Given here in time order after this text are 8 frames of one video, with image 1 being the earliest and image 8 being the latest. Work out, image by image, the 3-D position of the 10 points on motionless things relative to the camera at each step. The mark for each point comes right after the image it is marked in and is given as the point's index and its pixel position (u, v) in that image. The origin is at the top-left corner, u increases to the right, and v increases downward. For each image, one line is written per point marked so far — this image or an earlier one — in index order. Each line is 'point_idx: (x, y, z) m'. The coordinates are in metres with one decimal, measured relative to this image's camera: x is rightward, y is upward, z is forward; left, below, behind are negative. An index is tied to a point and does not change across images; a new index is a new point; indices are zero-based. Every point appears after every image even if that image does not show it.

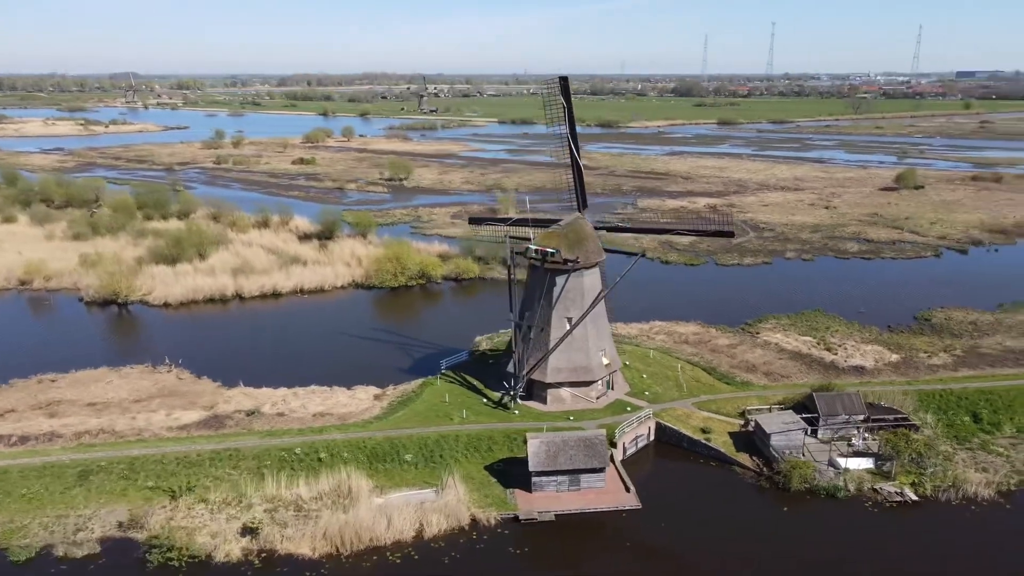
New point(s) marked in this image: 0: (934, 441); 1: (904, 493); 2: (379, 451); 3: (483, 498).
0: (+10.1, -3.6, +17.0) m
1: (+8.6, -4.5, +15.5) m
2: (-3.0, -3.7, +16.5) m
3: (-0.5, -4.4, +15.2) m
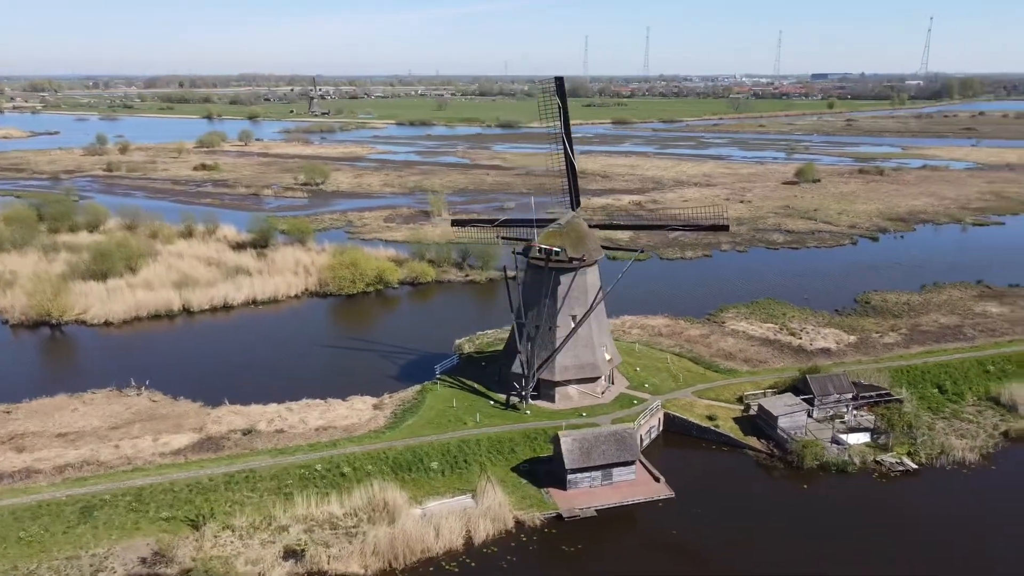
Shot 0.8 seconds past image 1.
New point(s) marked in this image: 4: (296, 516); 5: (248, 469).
0: (+10.5, -3.2, +18.5) m
1: (+9.3, -4.1, +16.8) m
2: (-2.4, -3.9, +16.1) m
3: (+0.3, -4.4, +15.1) m
4: (-4.3, -4.6, +14.6) m
5: (-5.6, -3.9, +15.7) m
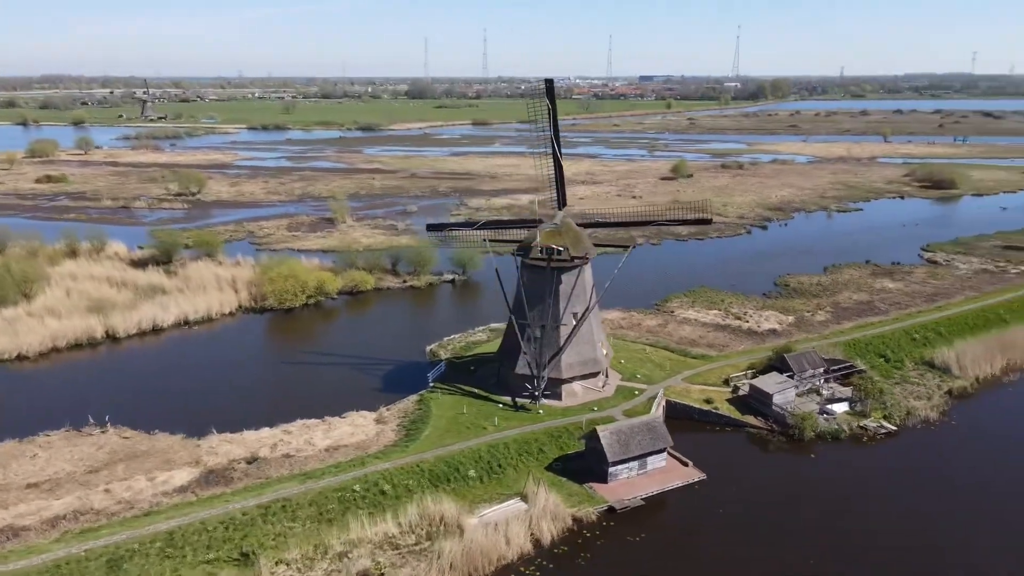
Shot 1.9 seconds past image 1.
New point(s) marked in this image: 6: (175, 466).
0: (+10.6, -2.6, +20.7) m
1: (+9.8, -3.6, +18.7) m
2: (-1.5, -4.0, +15.8) m
3: (+1.3, -4.4, +15.3) m
4: (-3.1, -4.8, +13.9) m
5: (-4.6, -4.2, +14.7) m
6: (-7.6, -4.1, +16.5) m
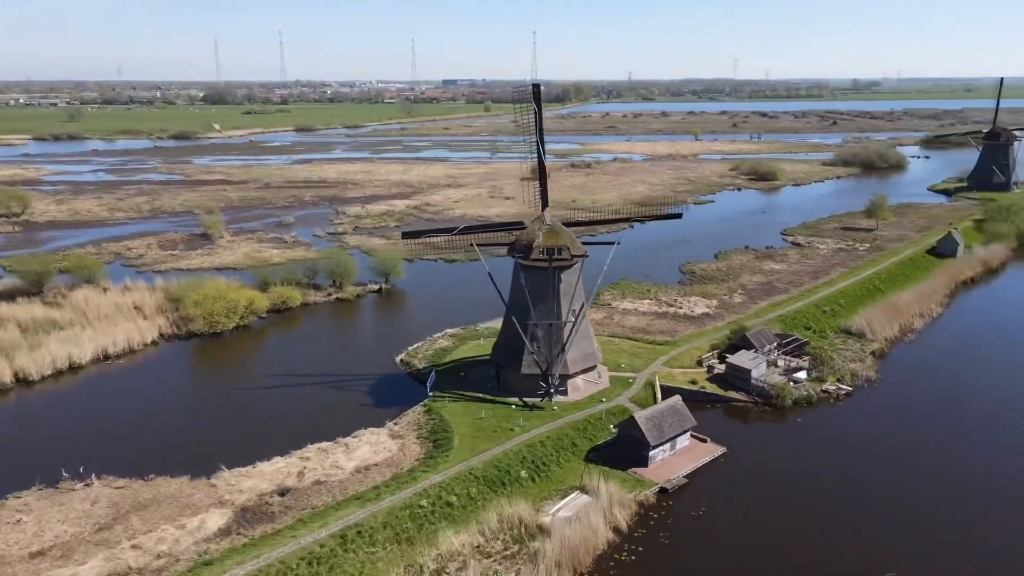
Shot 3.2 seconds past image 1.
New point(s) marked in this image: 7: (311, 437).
0: (+10.1, -2.0, +23.5) m
1: (+9.8, -3.0, +21.4) m
2: (-0.4, -4.1, +15.8) m
3: (+2.5, -4.3, +16.1) m
4: (-1.3, -5.0, +13.6) m
5: (-3.1, -4.6, +14.0) m
6: (-6.4, -4.6, +15.0) m
7: (-5.3, -3.9, +19.7) m
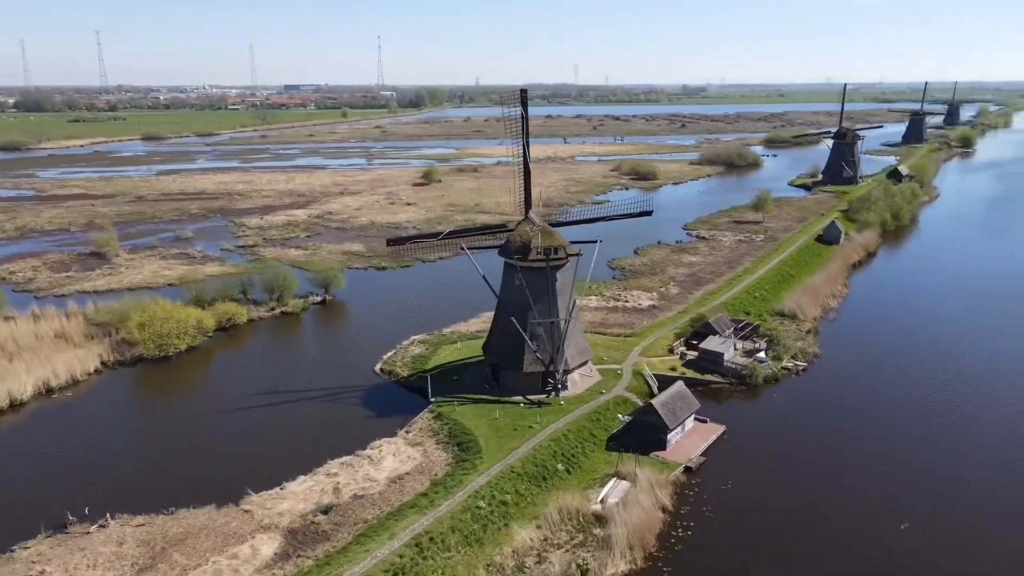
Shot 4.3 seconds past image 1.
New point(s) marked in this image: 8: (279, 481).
0: (+9.1, -1.5, +25.8) m
1: (+9.4, -2.5, +23.7) m
2: (+0.5, -4.1, +16.2) m
3: (+3.3, -4.2, +17.0) m
4: (+0.1, -5.1, +13.9) m
5: (-1.7, -4.7, +13.9) m
6: (-5.3, -4.9, +14.3) m
7: (-5.0, -4.2, +19.1) m
8: (-5.6, -4.7, +17.5) m
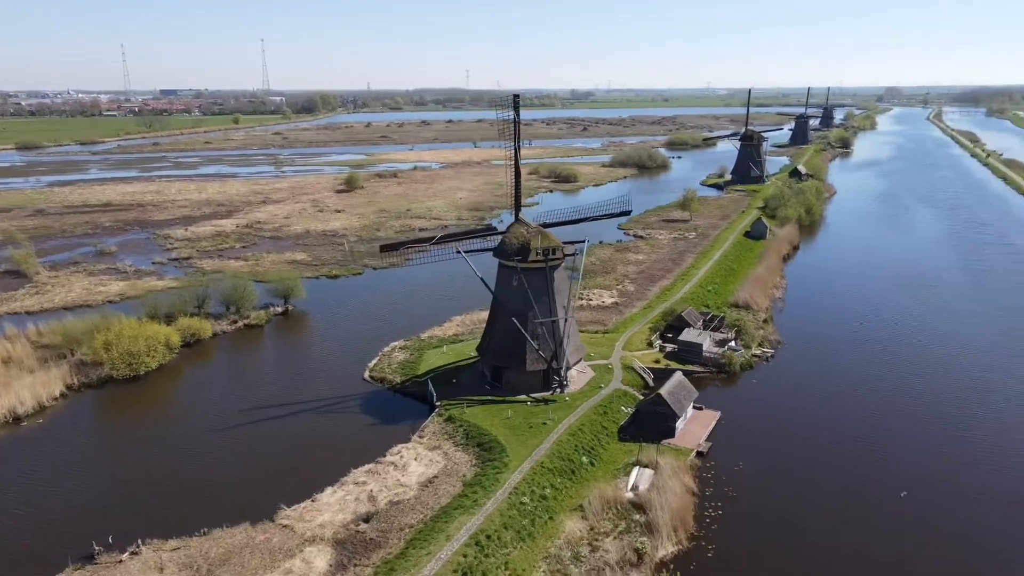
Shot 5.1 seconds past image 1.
0: (+8.3, -1.3, +27.4) m
1: (+8.9, -2.2, +25.3) m
2: (+1.2, -4.1, +16.7) m
3: (+3.9, -4.1, +17.9) m
4: (+1.1, -5.0, +14.3) m
5: (-0.7, -4.7, +14.1) m
6: (-4.2, -5.1, +14.0) m
7: (-4.7, -4.4, +18.8) m
8: (-5.0, -4.9, +17.1) m
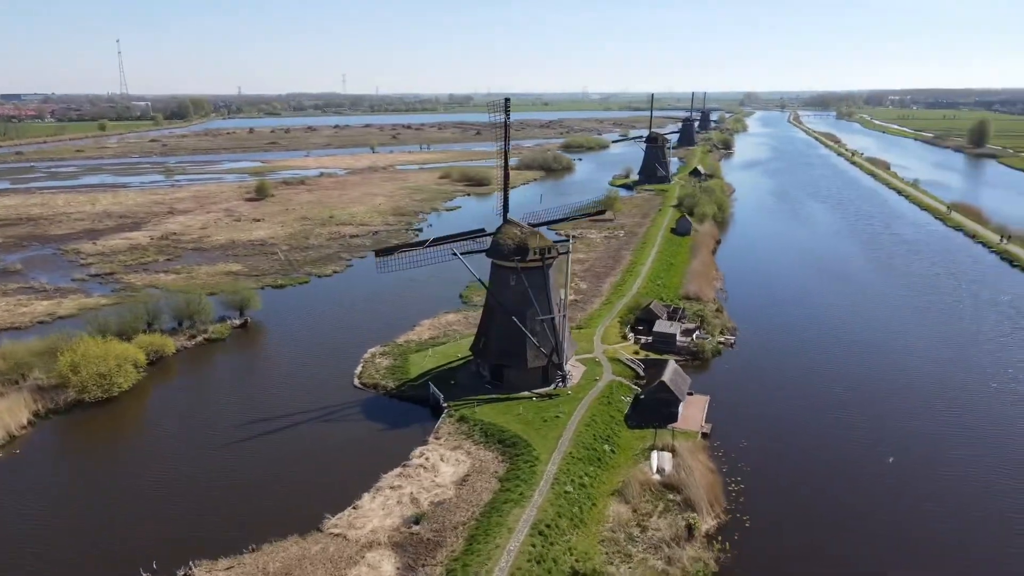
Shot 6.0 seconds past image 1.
0: (+7.2, -1.0, +29.0) m
1: (+8.1, -1.9, +27.1) m
2: (+1.9, -4.0, +17.4) m
3: (+4.3, -3.9, +18.9) m
4: (+2.2, -4.9, +15.0) m
5: (+0.4, -4.7, +14.5) m
6: (-3.0, -5.2, +13.8) m
7: (-4.2, -4.6, +18.5) m
8: (-4.3, -5.1, +16.8) m
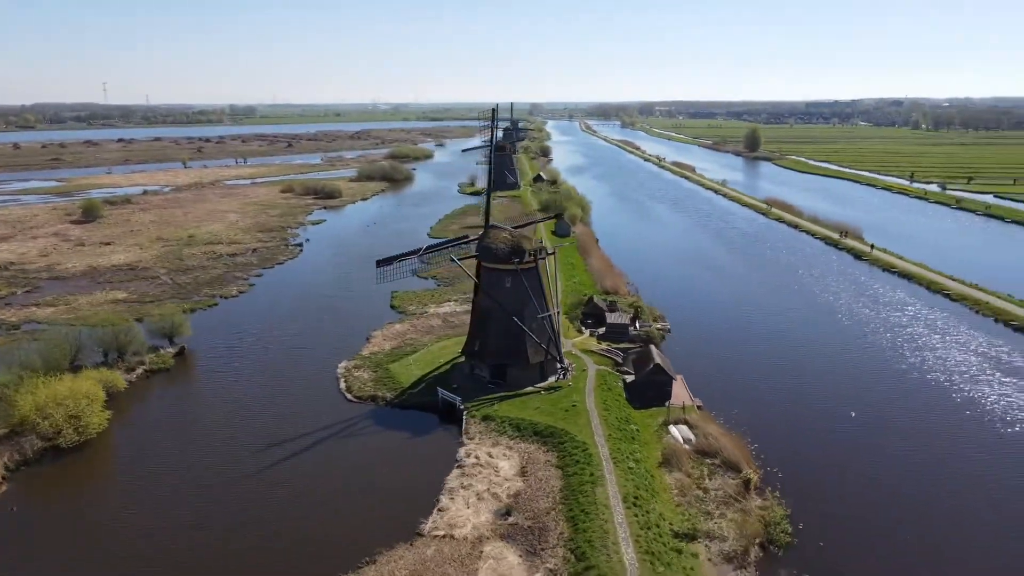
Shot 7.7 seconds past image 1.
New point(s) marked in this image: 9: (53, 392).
0: (+4.9, -0.7, +31.5) m
1: (+6.3, -1.5, +29.9) m
2: (+3.0, -3.8, +18.9) m
3: (+4.9, -3.6, +21.1) m
4: (+4.0, -4.7, +16.7) m
5: (+2.4, -4.5, +15.8) m
6: (-0.7, -5.2, +14.2) m
7: (-3.2, -4.8, +18.4) m
8: (-2.7, -5.3, +16.8) m
9: (-12.6, -2.8, +19.5) m
